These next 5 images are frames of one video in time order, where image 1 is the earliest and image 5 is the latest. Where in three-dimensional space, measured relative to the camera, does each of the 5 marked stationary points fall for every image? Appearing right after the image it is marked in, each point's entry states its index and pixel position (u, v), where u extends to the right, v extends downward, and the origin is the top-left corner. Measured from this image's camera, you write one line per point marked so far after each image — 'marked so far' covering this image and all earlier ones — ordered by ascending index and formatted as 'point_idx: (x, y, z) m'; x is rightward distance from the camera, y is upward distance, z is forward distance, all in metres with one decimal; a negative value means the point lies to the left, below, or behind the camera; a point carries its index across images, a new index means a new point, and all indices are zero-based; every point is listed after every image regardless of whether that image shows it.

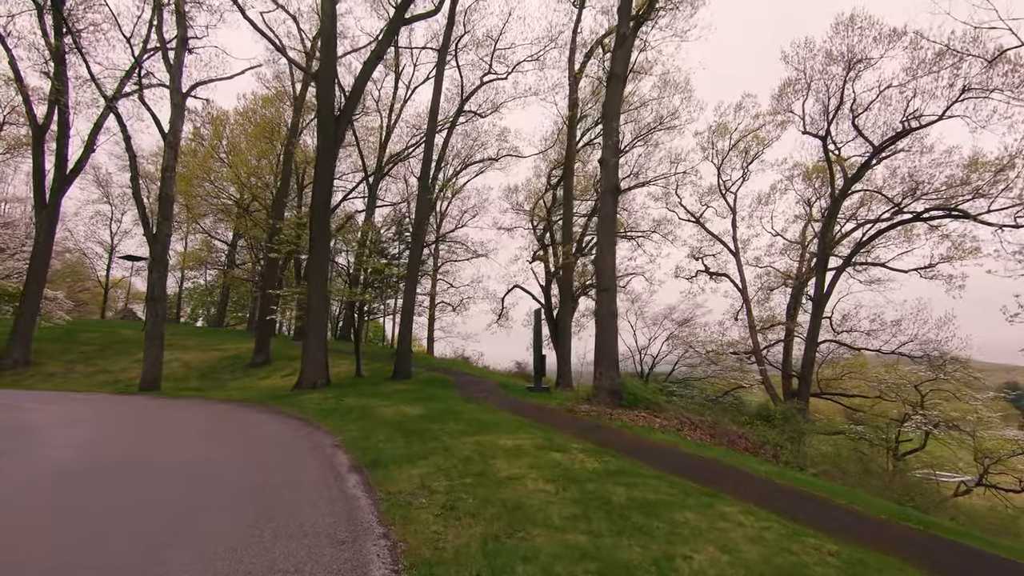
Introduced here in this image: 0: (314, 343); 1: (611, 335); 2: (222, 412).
0: (-5.6, -1.6, +15.2) m
1: (+2.3, -1.1, +12.6) m
2: (-6.4, -2.7, +12.0) m
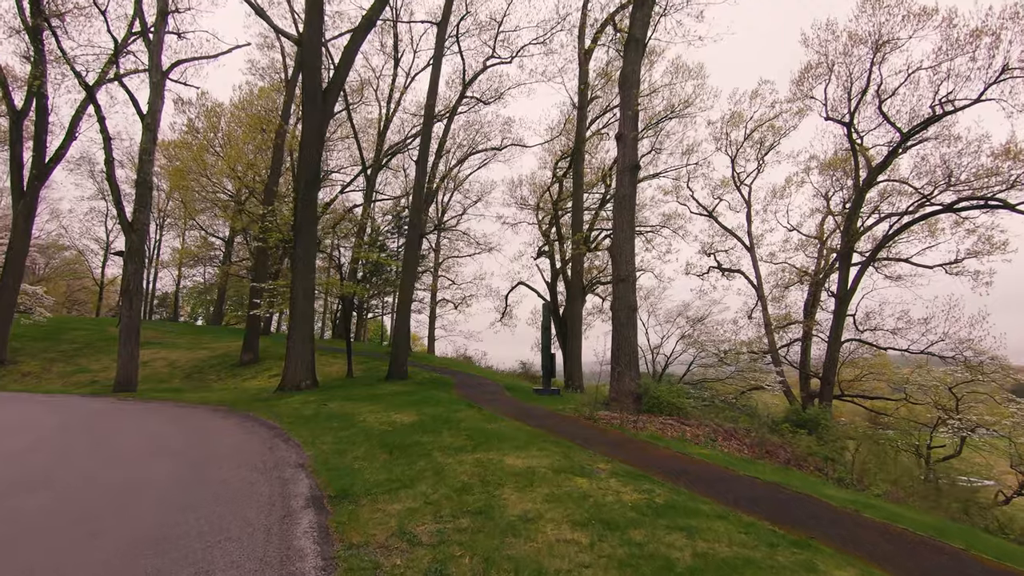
0: (-5.5, -1.4, +13.8) m
1: (+2.4, -0.9, +11.1) m
2: (-6.3, -2.5, +10.6) m
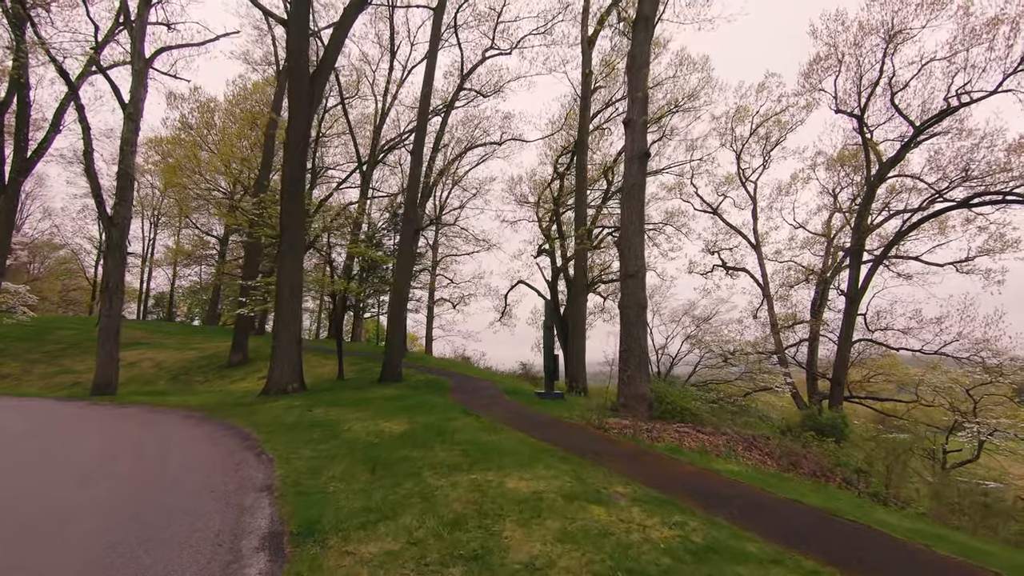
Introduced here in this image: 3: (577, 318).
0: (-5.5, -1.3, +12.9) m
1: (+2.4, -0.8, +10.3) m
2: (-6.3, -2.4, +9.7) m
3: (+2.1, -0.9, +17.2) m
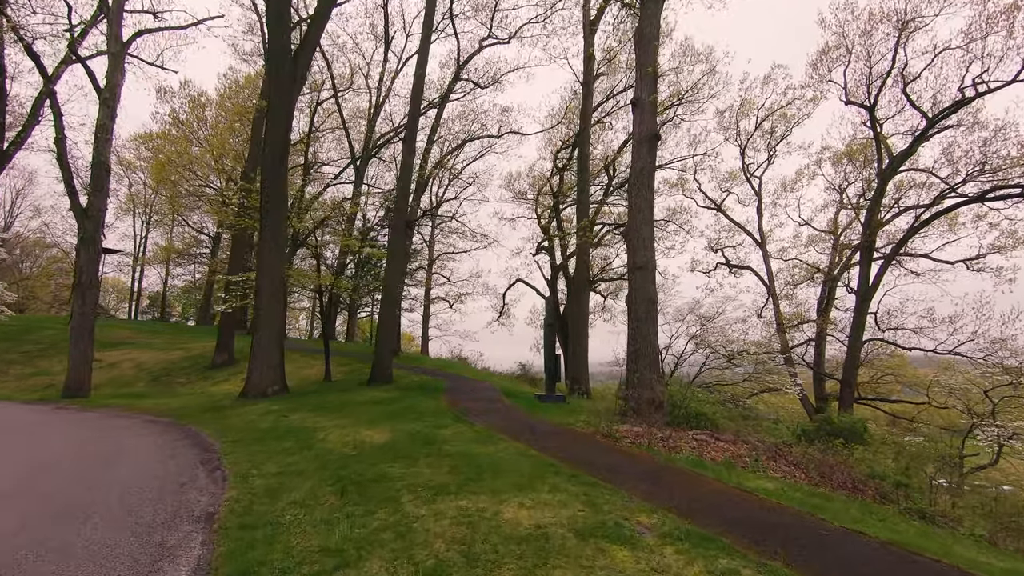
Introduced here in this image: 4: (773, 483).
0: (-5.5, -1.2, +12.0) m
1: (+2.4, -0.7, +9.4) m
2: (-6.3, -2.3, +8.8) m
3: (+2.0, -0.8, +16.3) m
4: (+2.8, -2.1, +5.8) m
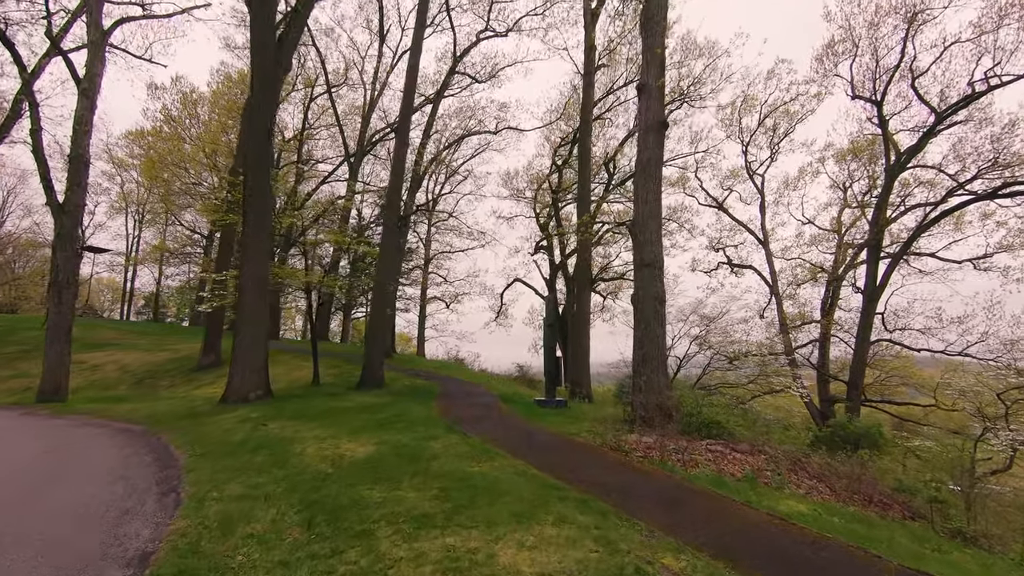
0: (-5.6, -1.2, +11.3) m
1: (+2.4, -0.7, +8.7) m
2: (-6.4, -2.3, +8.1) m
3: (+2.0, -0.8, +15.7) m
4: (+2.8, -2.0, +5.1) m
